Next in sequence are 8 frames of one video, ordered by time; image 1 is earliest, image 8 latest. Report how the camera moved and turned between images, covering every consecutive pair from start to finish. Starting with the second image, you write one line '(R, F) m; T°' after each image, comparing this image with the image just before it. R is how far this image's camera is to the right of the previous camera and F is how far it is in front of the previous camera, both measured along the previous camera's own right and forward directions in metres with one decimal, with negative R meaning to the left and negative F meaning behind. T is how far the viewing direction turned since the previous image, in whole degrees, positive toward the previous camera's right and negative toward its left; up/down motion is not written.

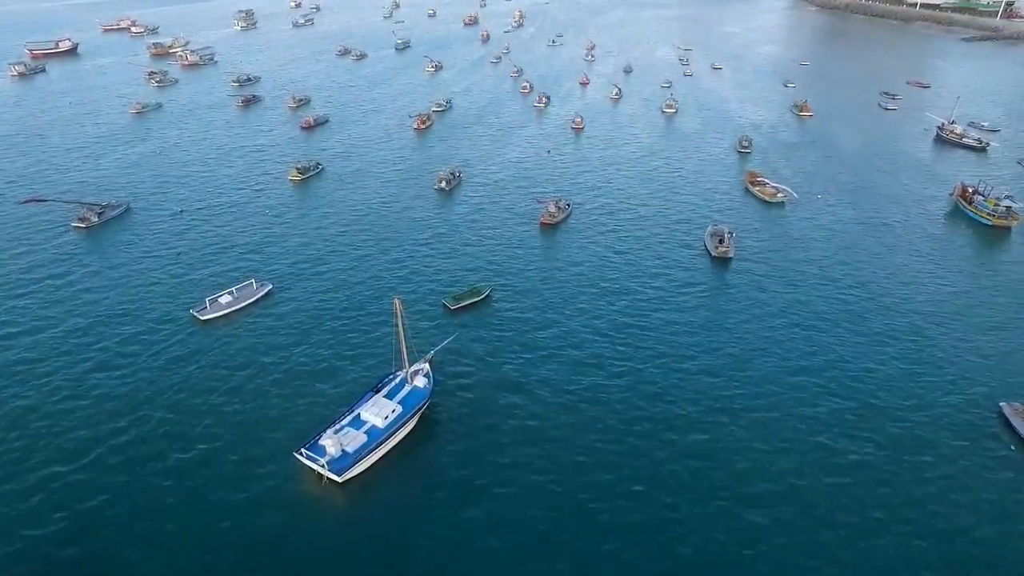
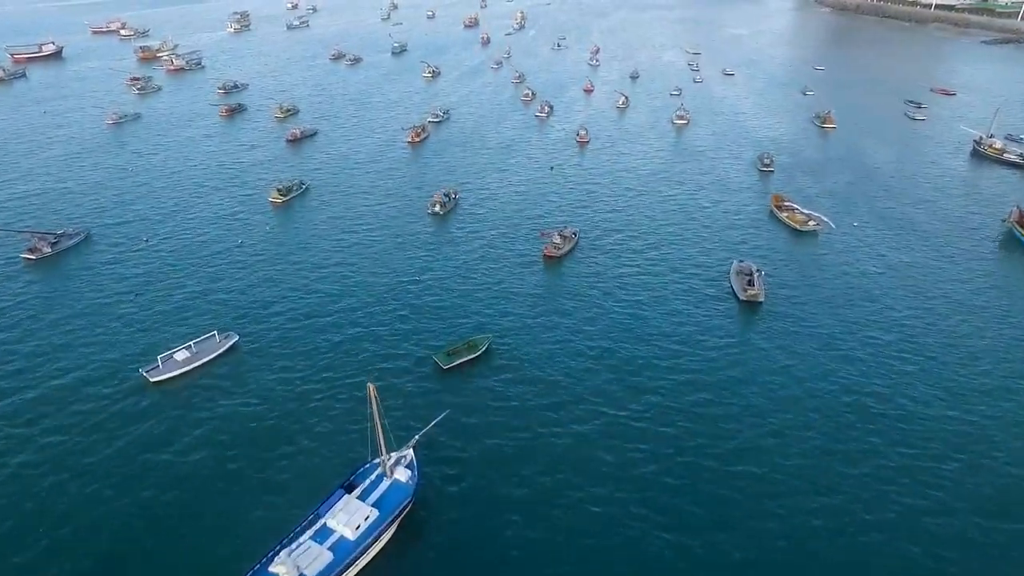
(+0.1, +11.8) m; 0°
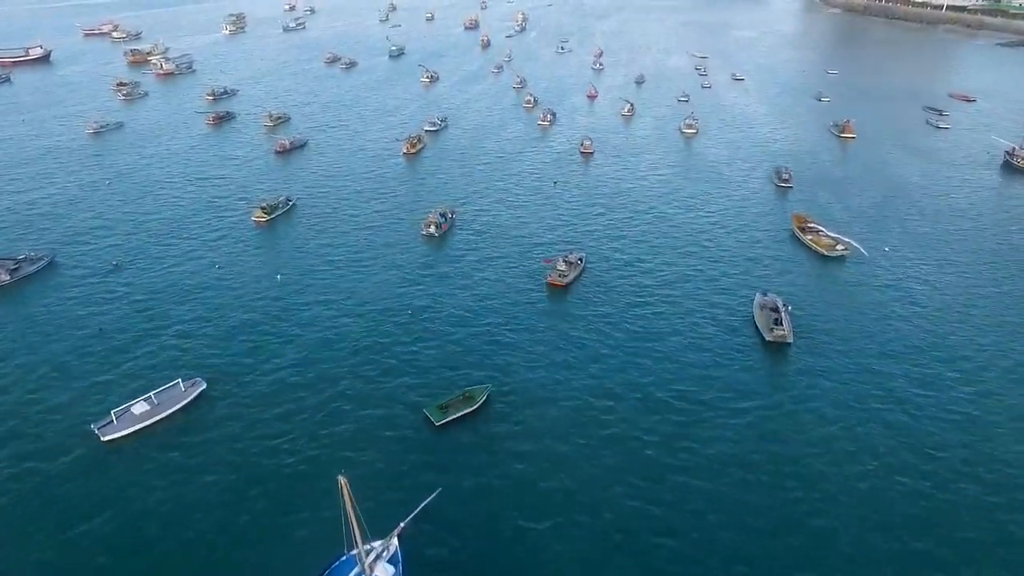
(0.0, +8.7) m; 0°
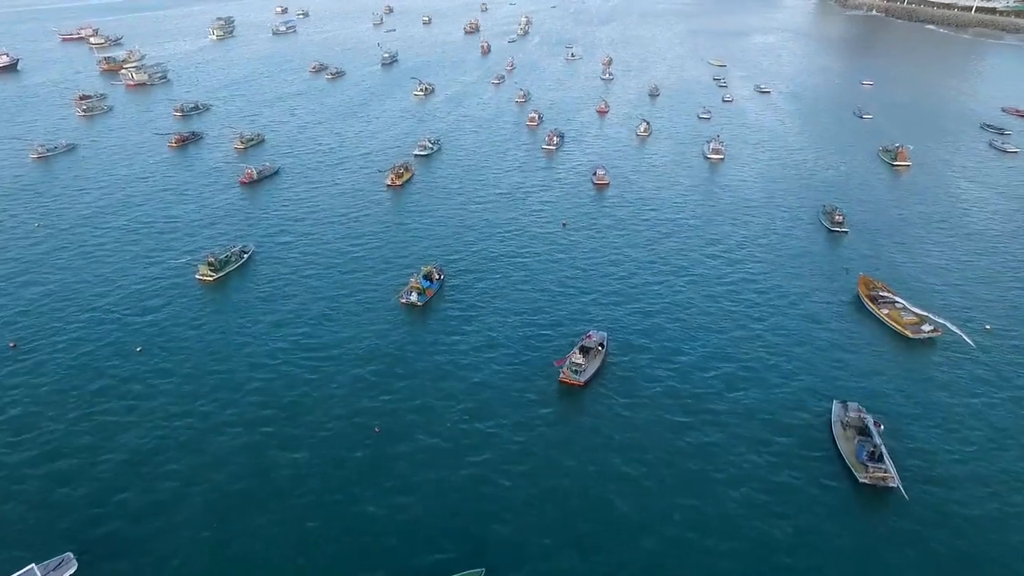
(+0.2, +21.0) m; 0°
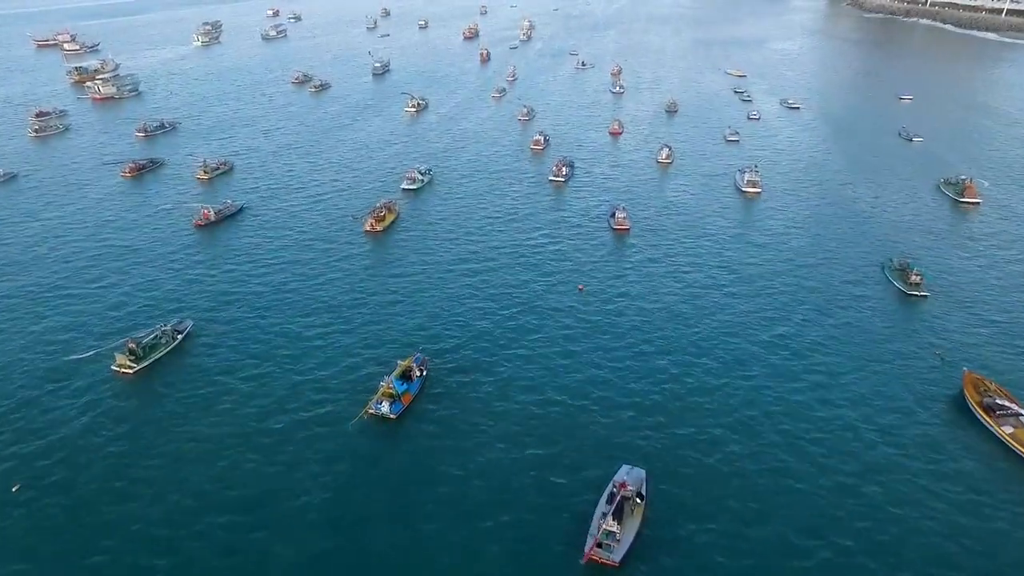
(-0.1, +20.5) m; 0°
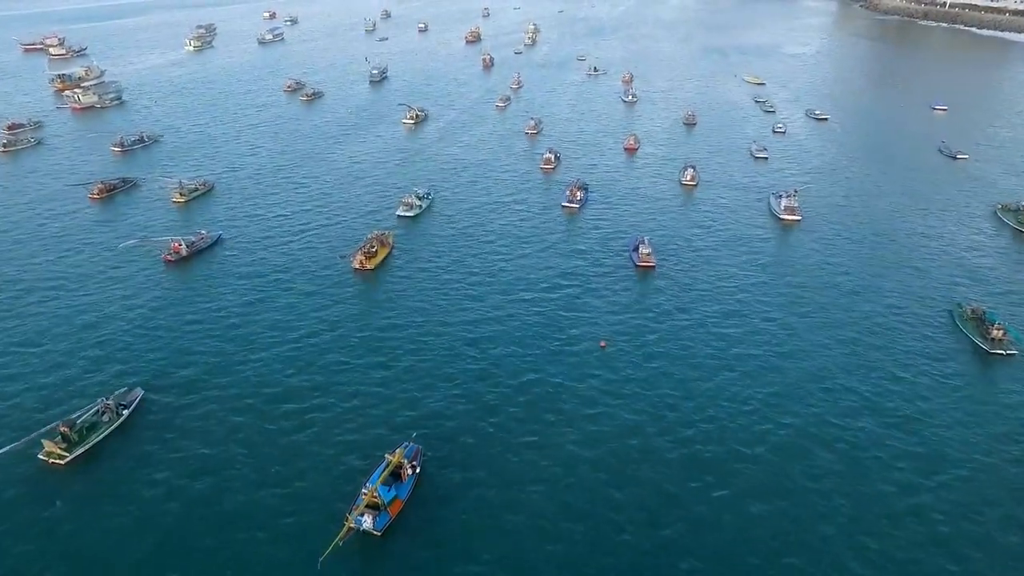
(-0.6, +13.5) m; 0°
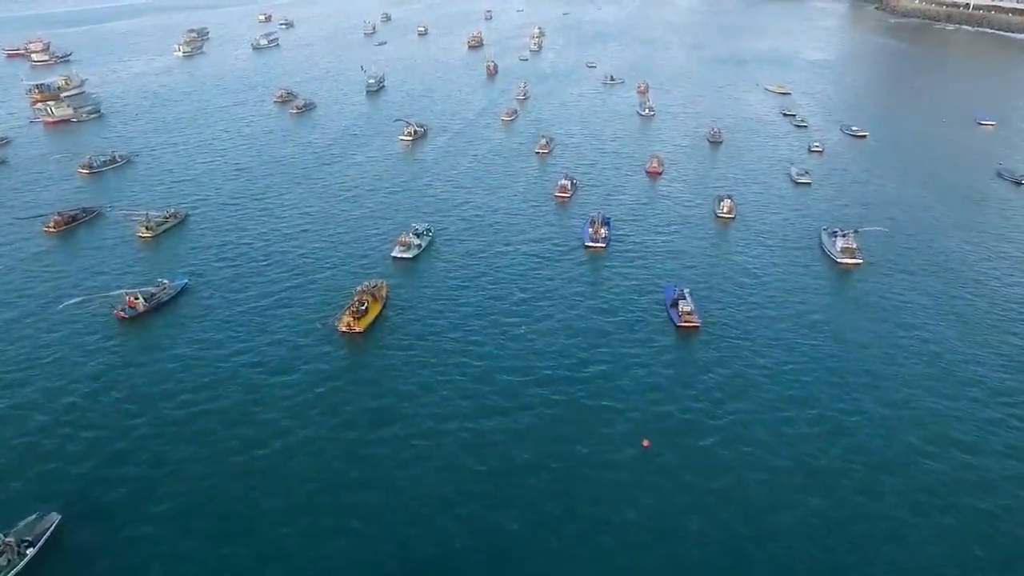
(-1.0, +15.7) m; 0°
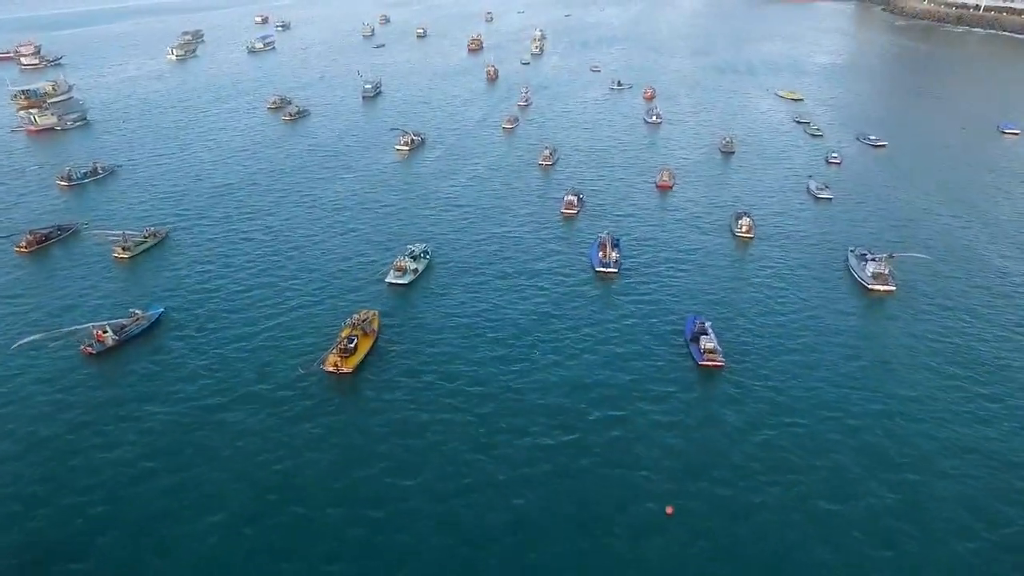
(-0.3, +7.7) m; 0°
